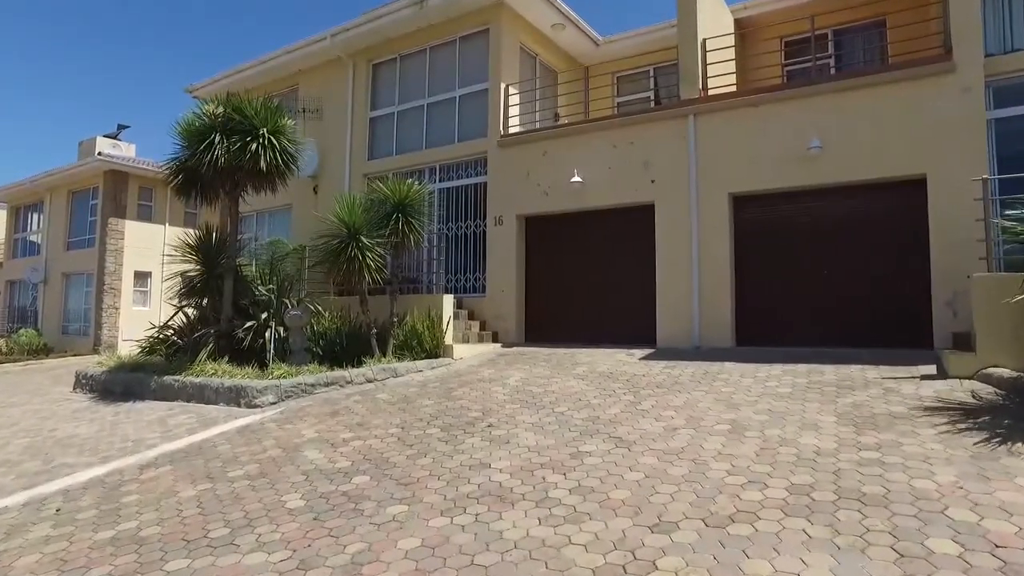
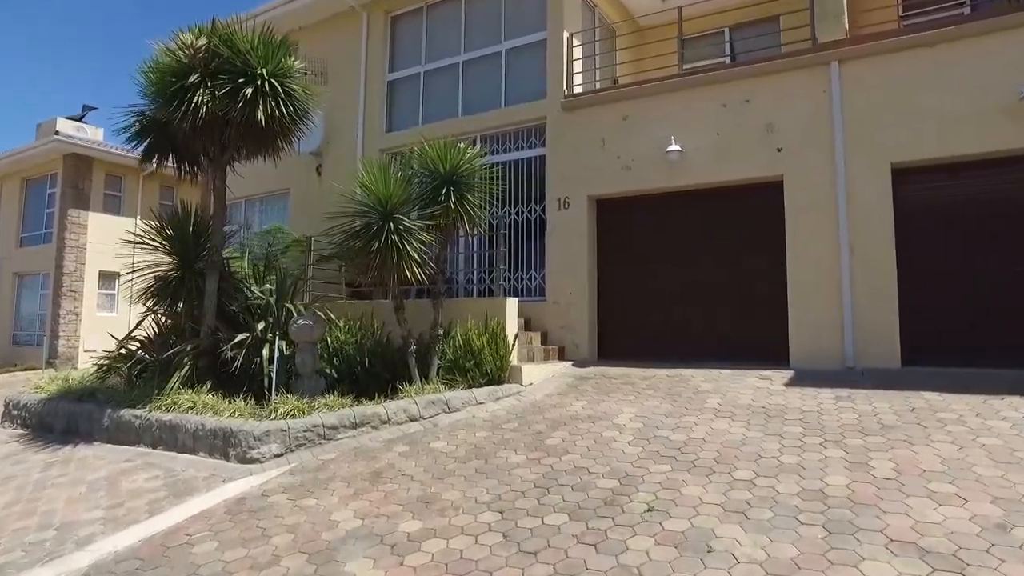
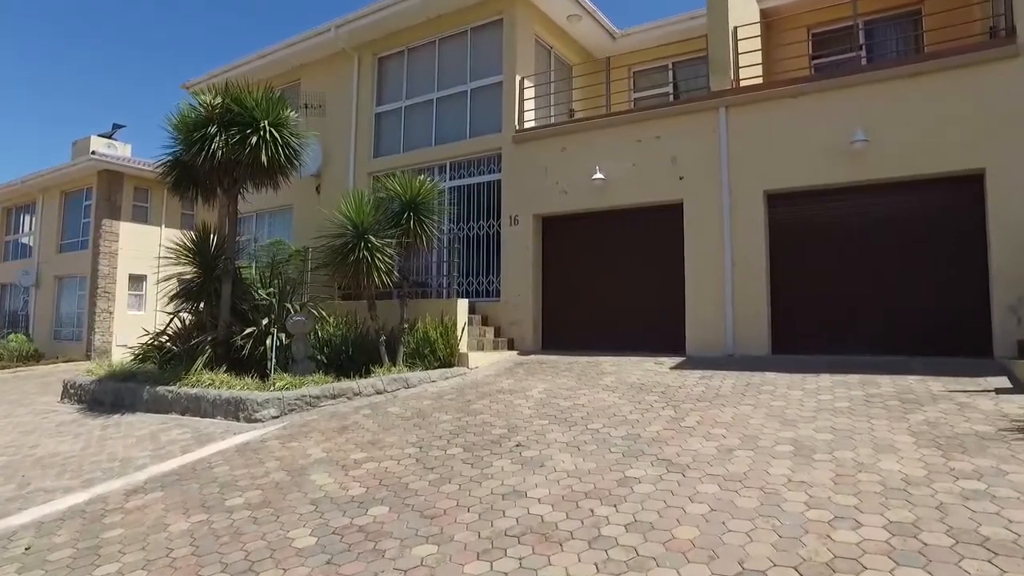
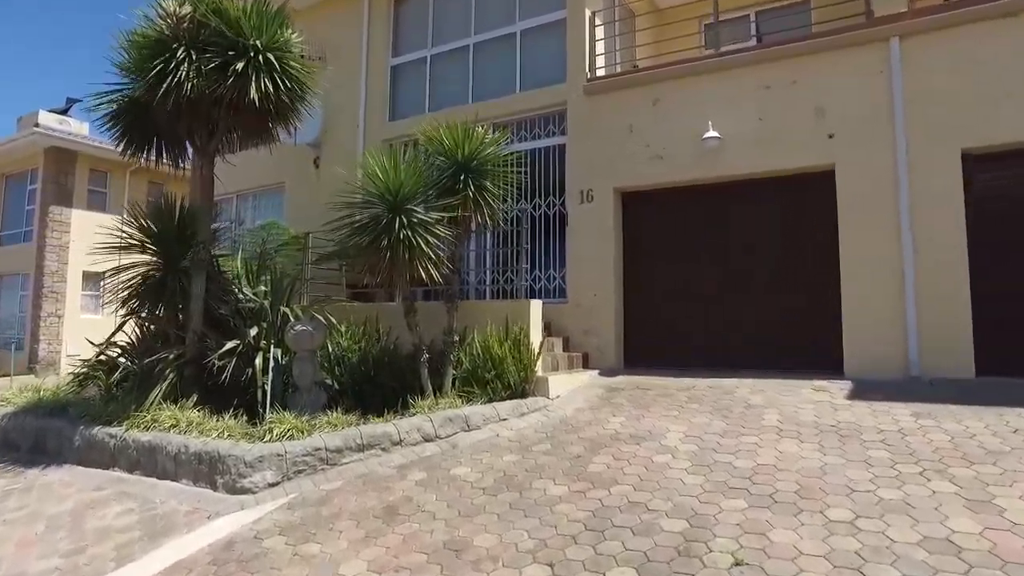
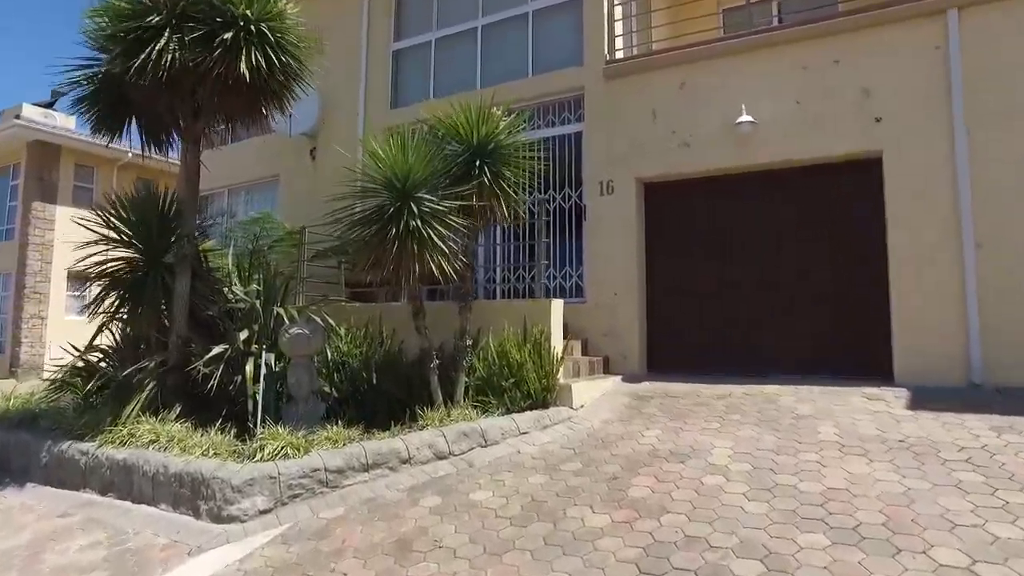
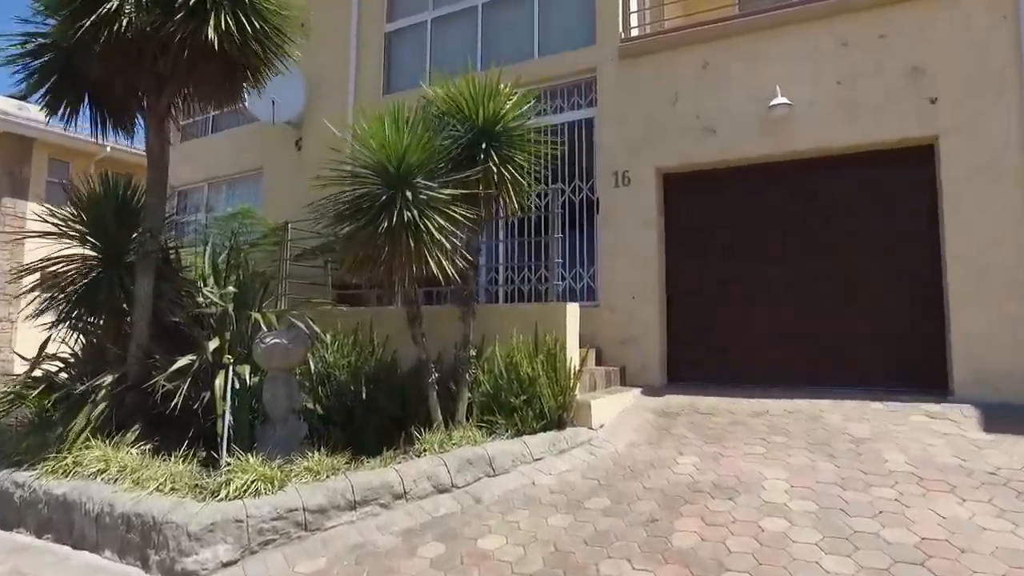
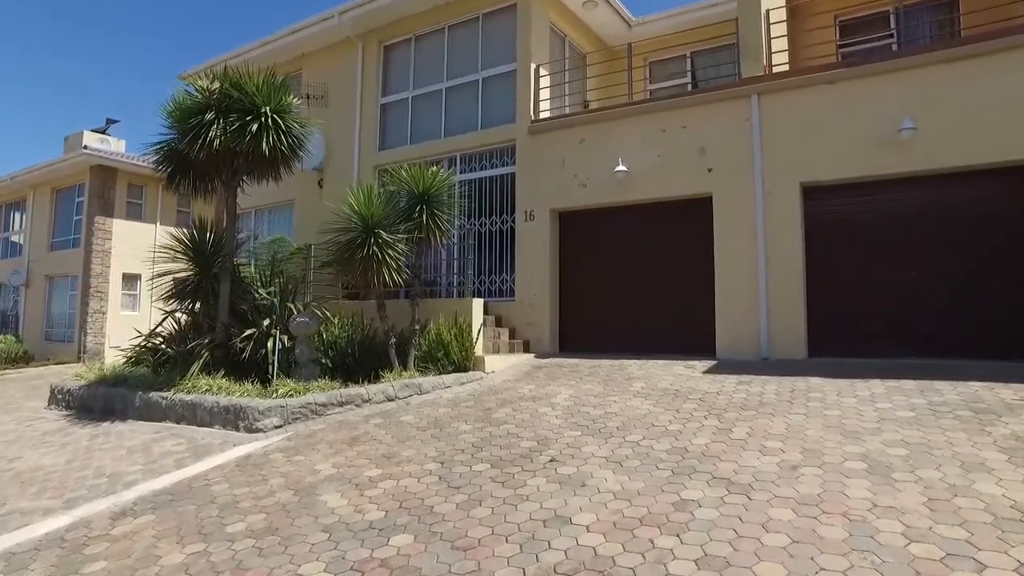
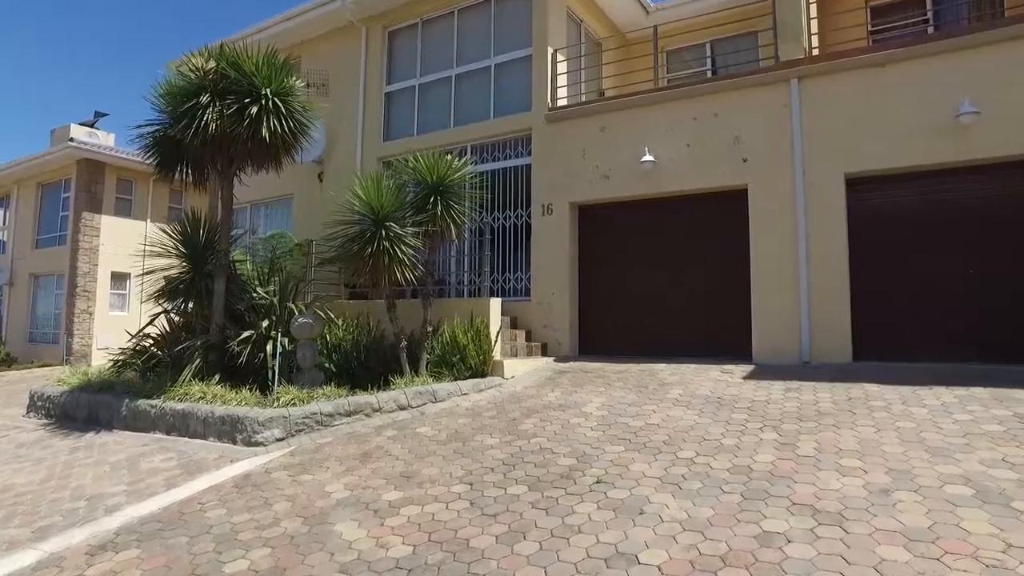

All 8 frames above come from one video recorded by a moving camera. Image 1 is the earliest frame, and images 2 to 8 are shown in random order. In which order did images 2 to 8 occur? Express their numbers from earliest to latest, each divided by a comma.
3, 7, 8, 2, 4, 5, 6
